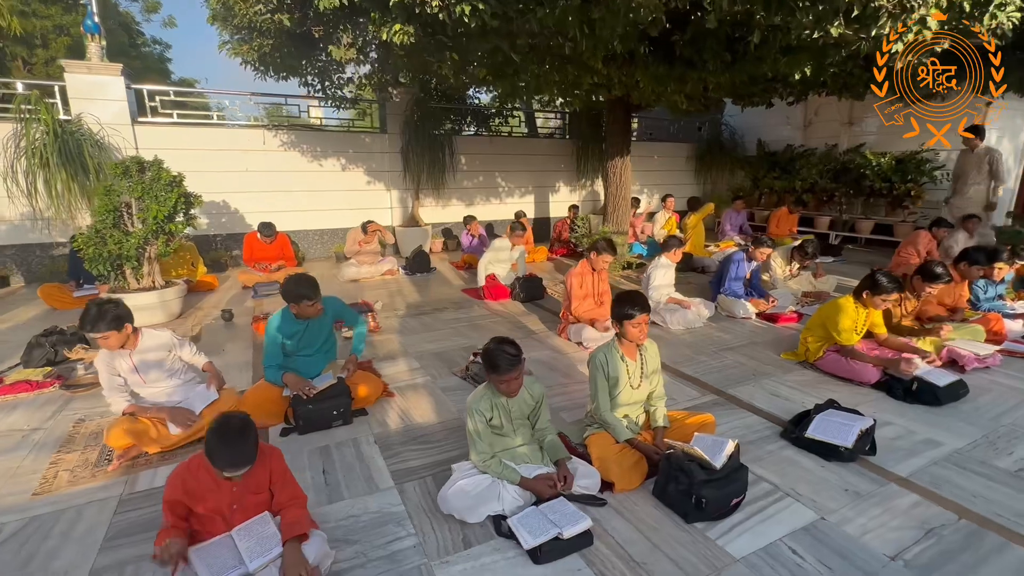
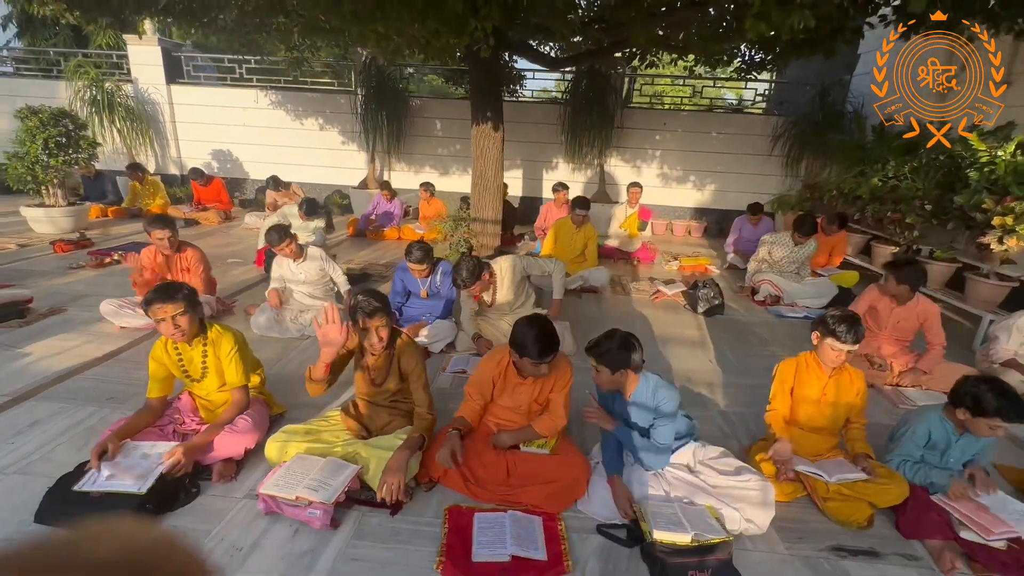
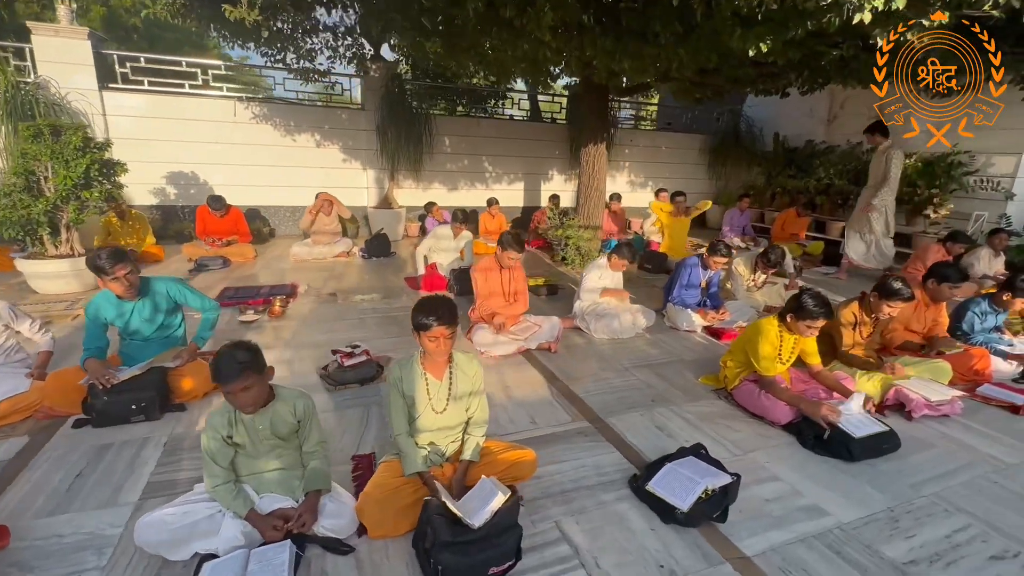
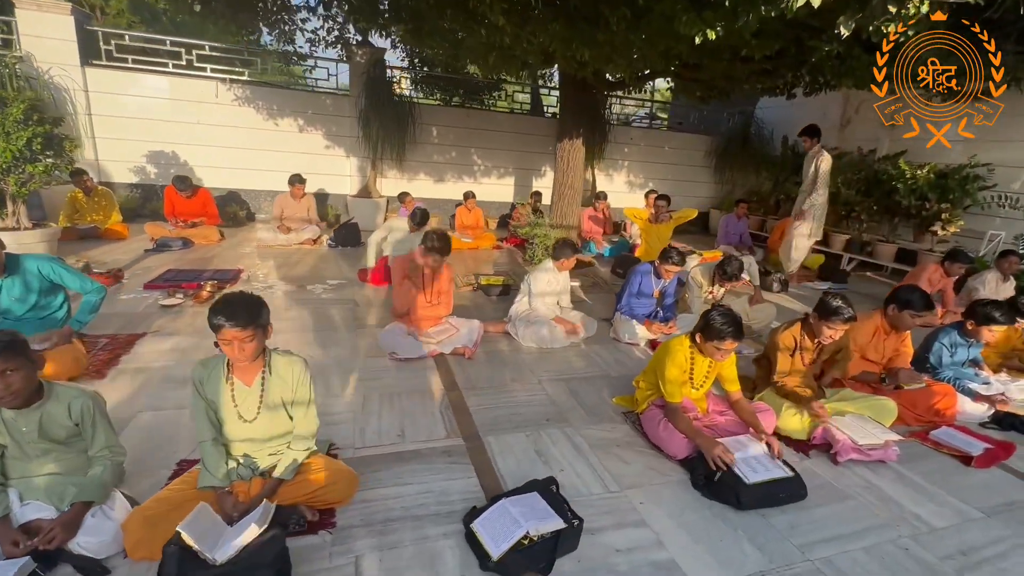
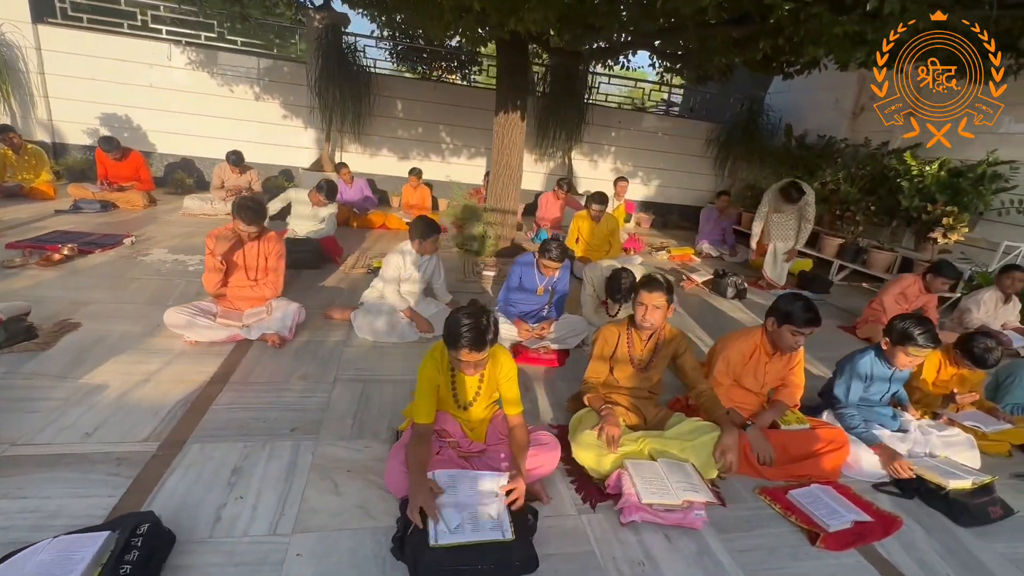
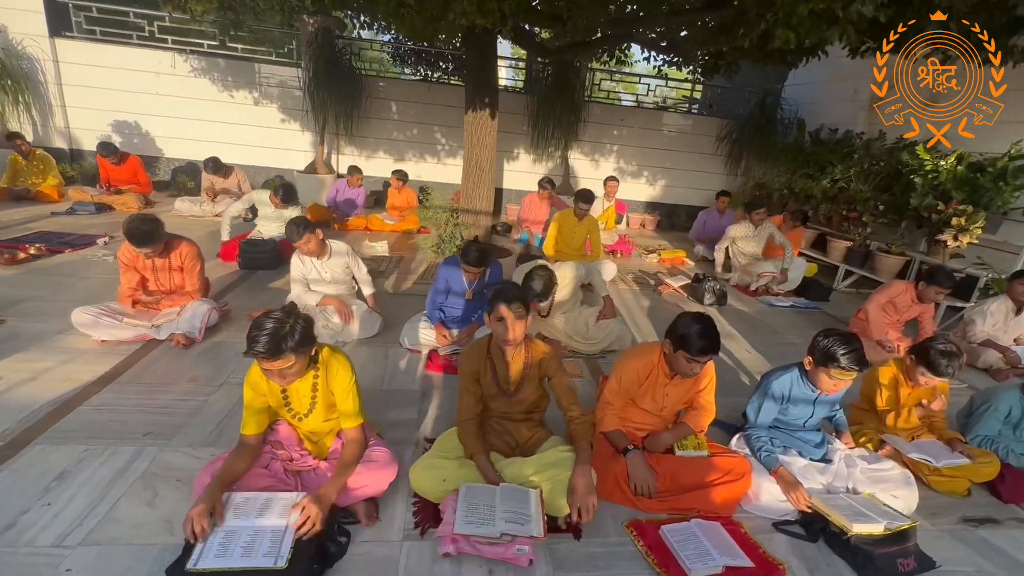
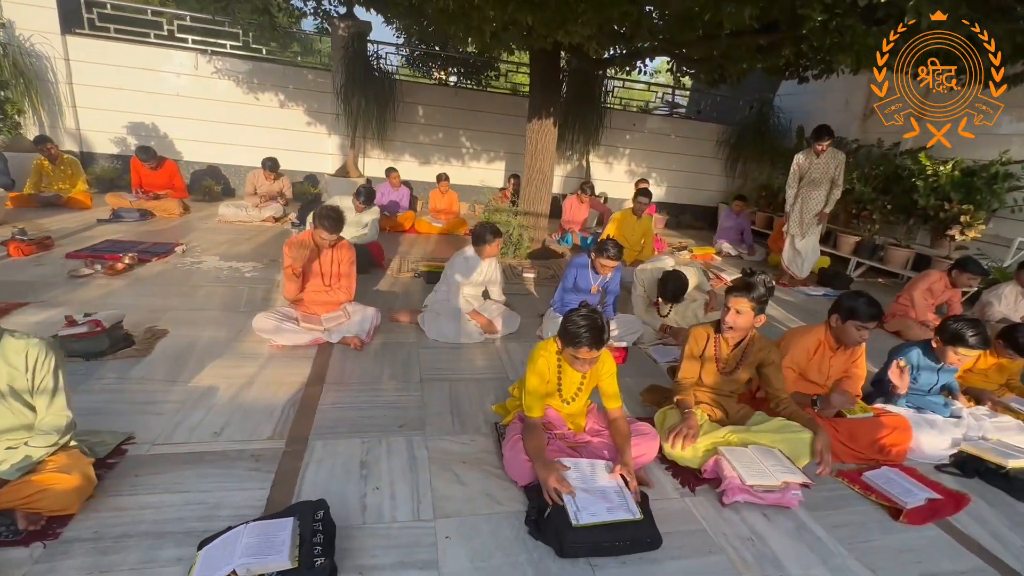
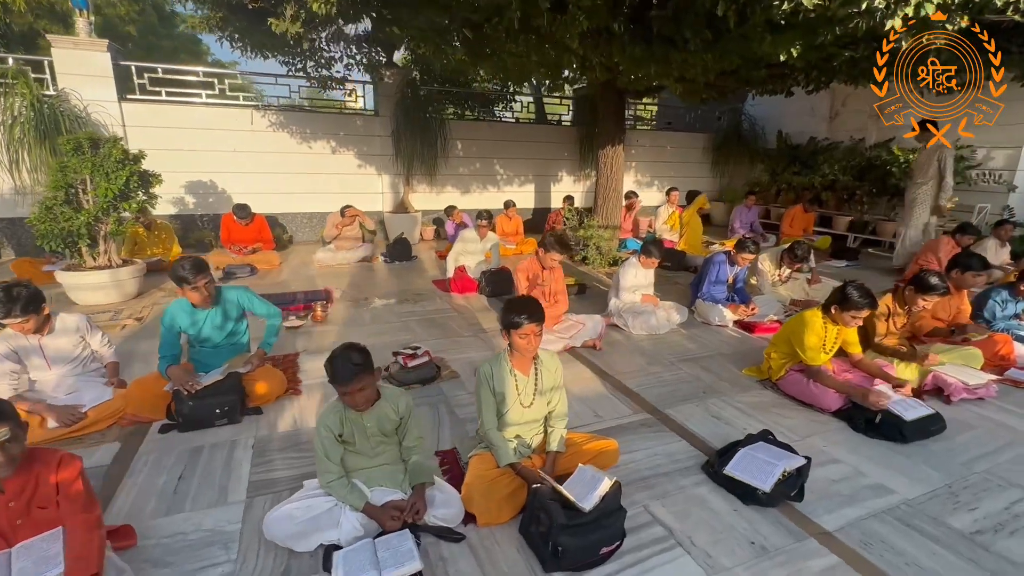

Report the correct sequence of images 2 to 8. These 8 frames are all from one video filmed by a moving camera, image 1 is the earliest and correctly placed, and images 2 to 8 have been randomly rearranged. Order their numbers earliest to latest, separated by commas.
8, 3, 4, 7, 5, 6, 2
